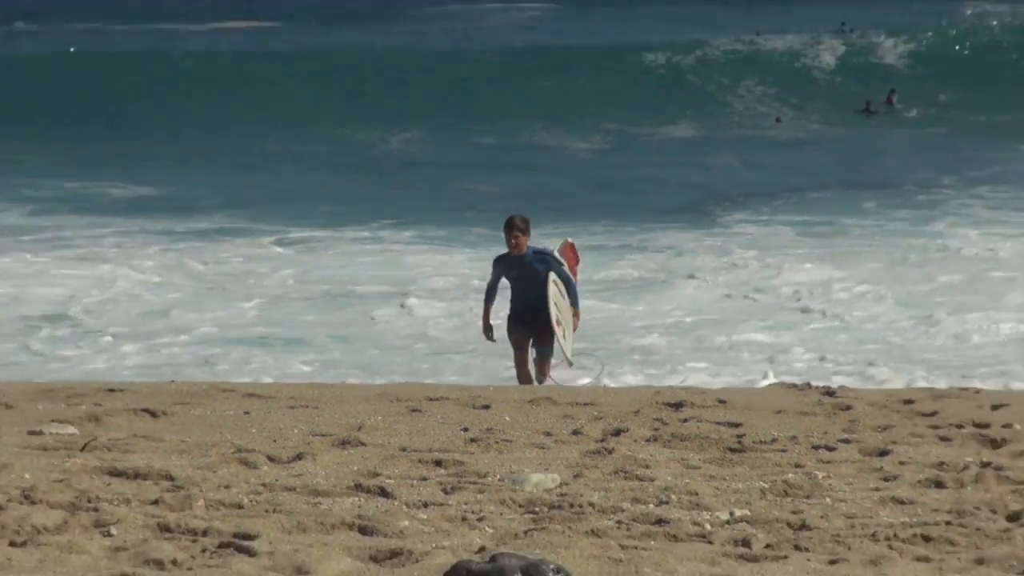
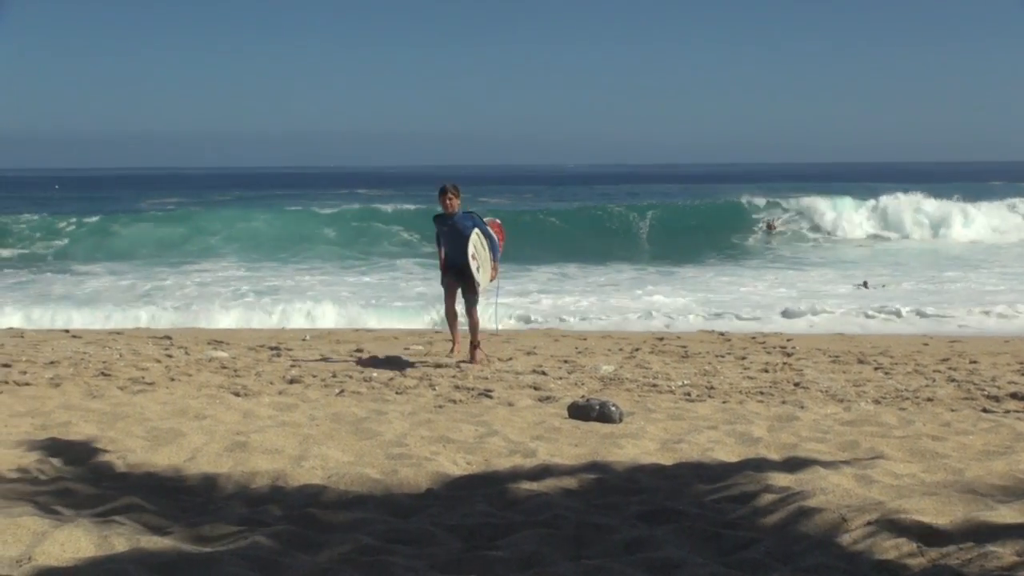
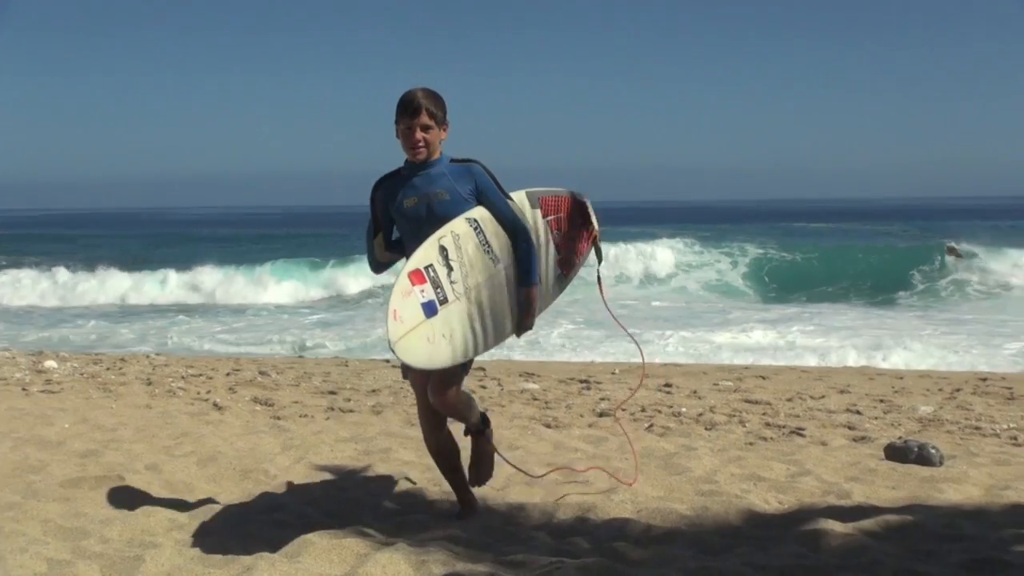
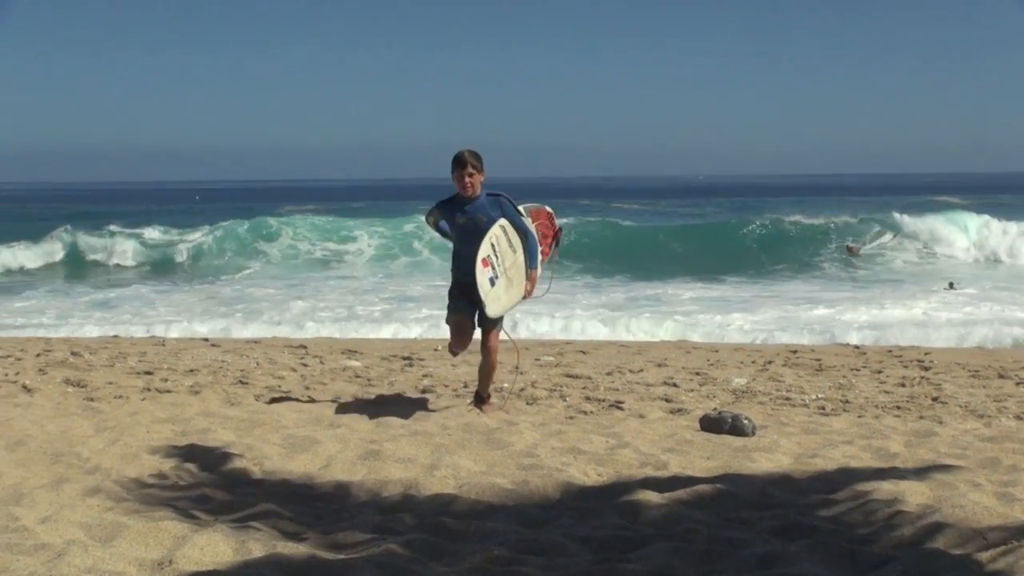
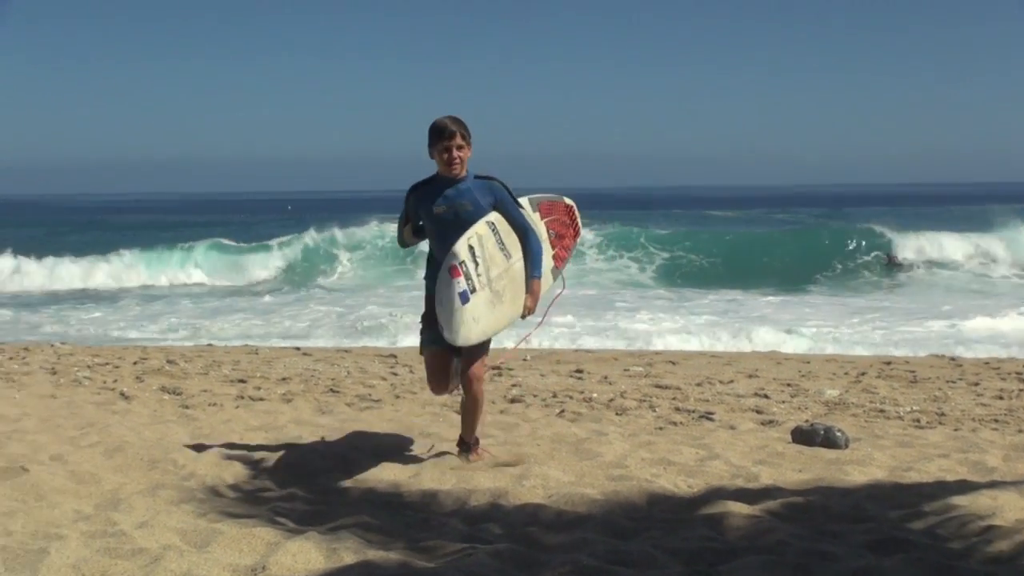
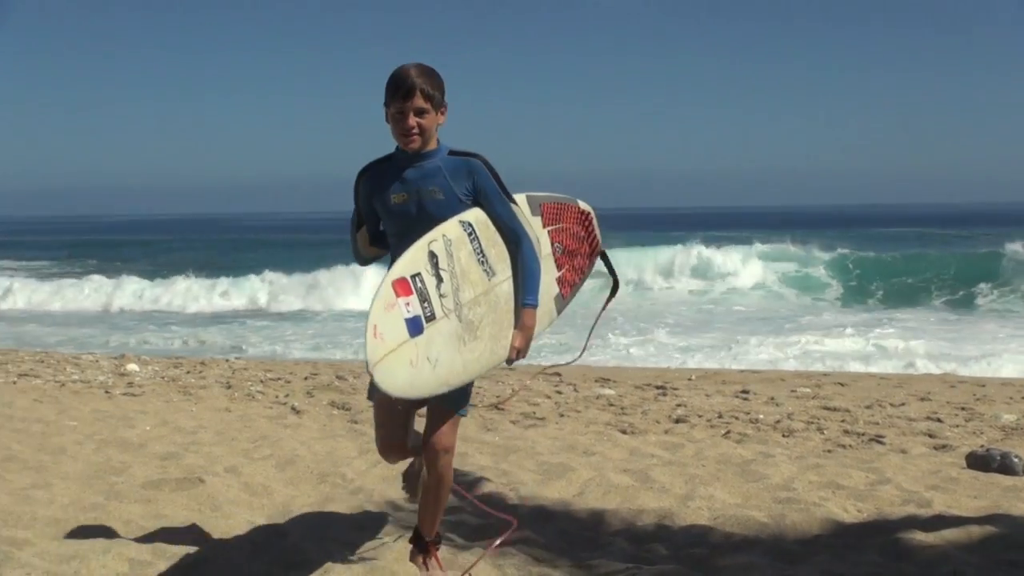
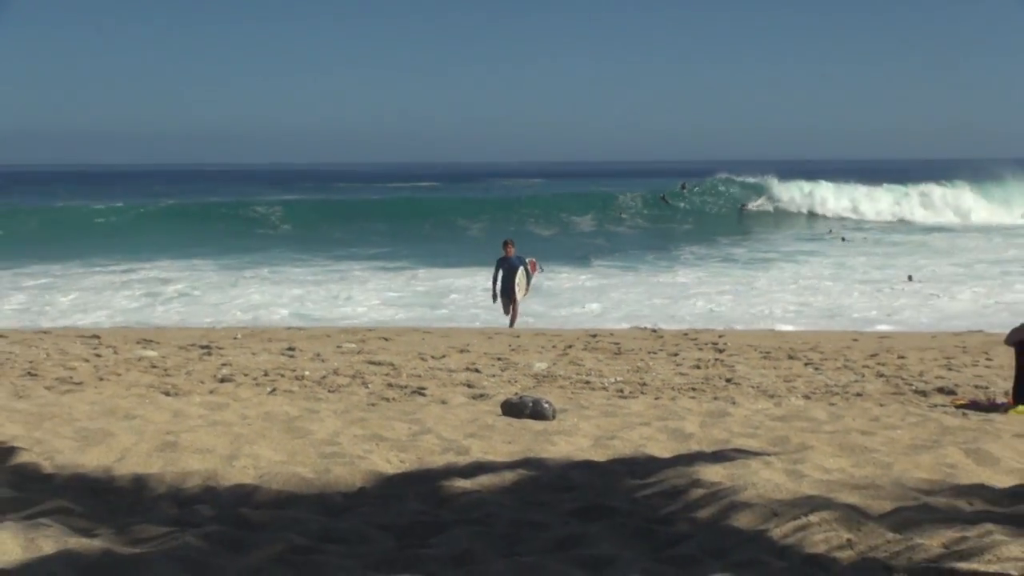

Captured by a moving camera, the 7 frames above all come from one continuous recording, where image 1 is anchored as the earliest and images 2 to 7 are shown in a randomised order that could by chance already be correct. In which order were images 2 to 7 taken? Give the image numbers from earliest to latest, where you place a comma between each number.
7, 2, 4, 5, 3, 6
